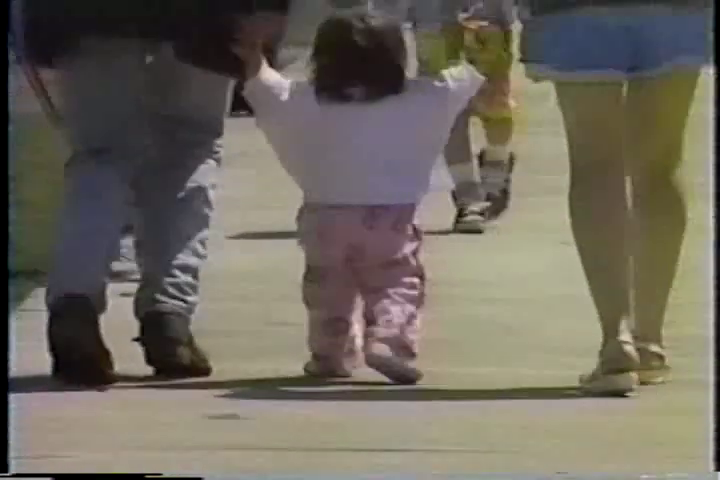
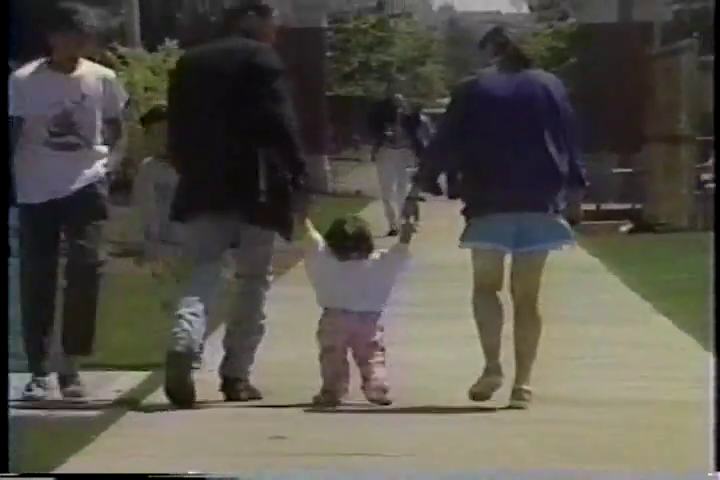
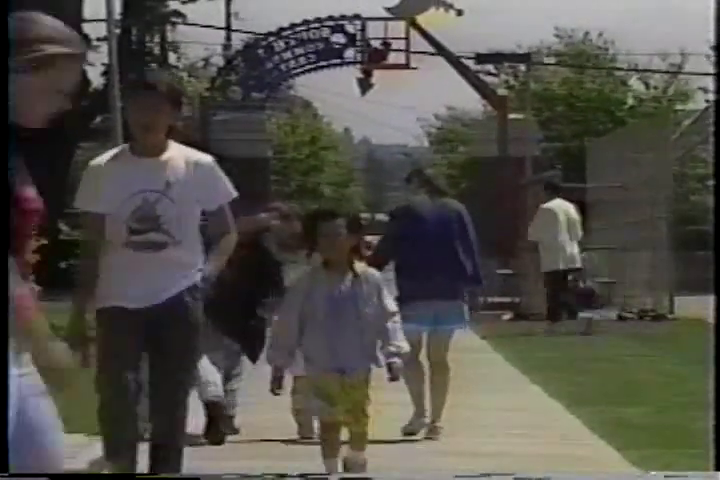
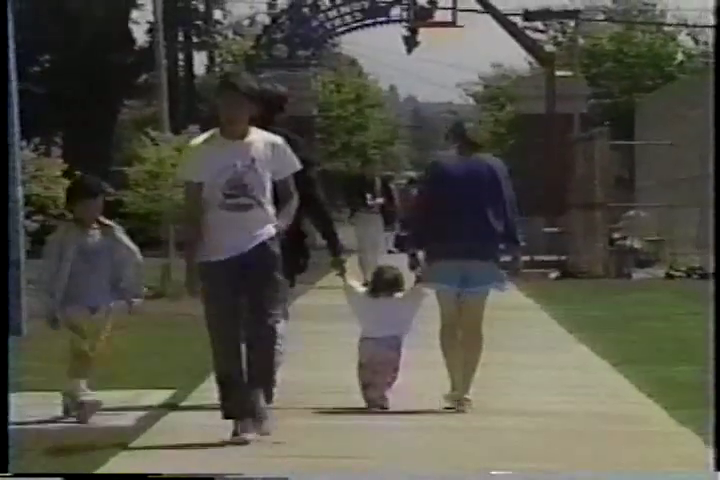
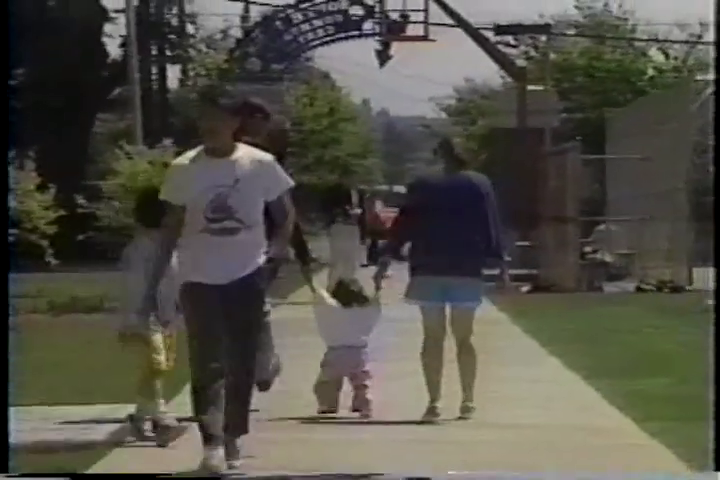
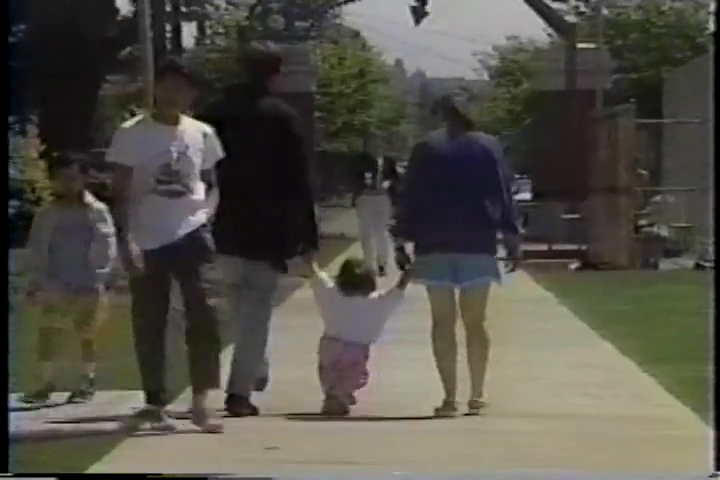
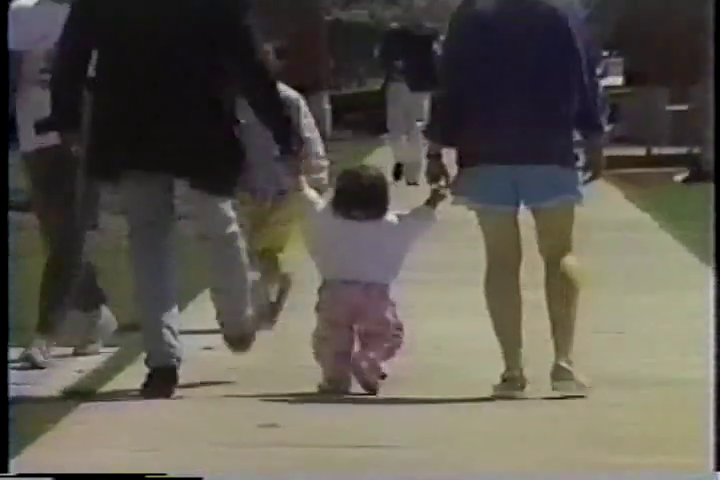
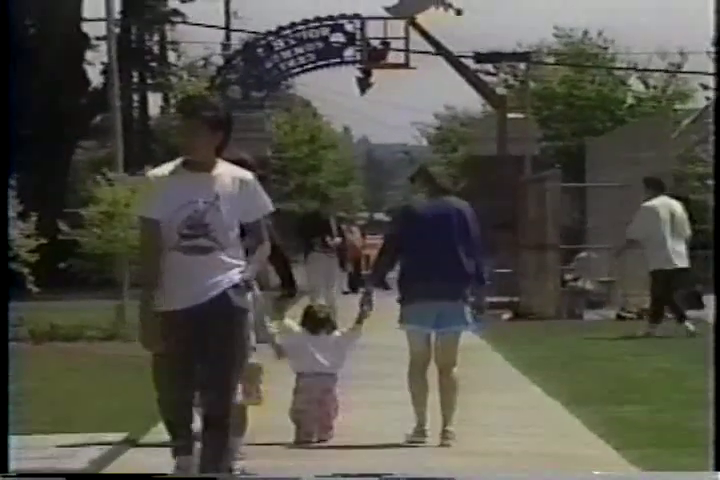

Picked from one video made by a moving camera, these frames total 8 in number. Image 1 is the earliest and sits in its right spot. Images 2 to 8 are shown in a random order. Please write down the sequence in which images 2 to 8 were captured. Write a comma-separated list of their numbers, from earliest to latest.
7, 2, 6, 4, 5, 8, 3
